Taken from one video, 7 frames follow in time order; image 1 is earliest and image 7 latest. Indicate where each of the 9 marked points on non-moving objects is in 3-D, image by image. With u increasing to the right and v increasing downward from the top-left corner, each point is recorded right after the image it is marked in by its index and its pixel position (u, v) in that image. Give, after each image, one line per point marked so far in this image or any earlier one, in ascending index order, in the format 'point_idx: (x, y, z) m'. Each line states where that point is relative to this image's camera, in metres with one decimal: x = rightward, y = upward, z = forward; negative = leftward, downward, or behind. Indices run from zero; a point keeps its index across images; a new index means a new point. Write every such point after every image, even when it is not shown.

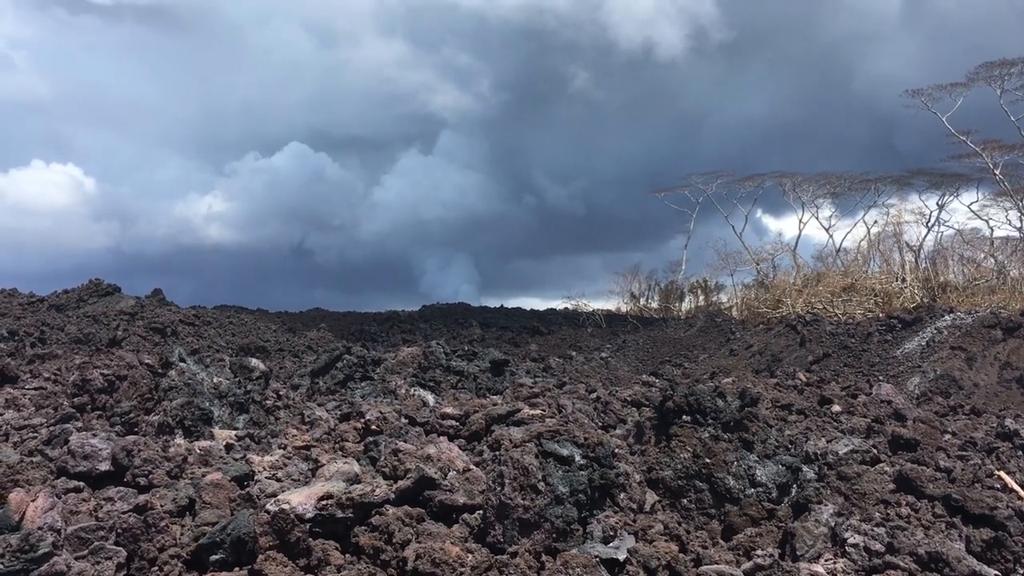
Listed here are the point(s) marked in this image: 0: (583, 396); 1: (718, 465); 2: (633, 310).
0: (+0.7, -1.1, +9.8) m
1: (+1.7, -1.5, +7.8) m
2: (+2.2, -0.4, +17.6) m
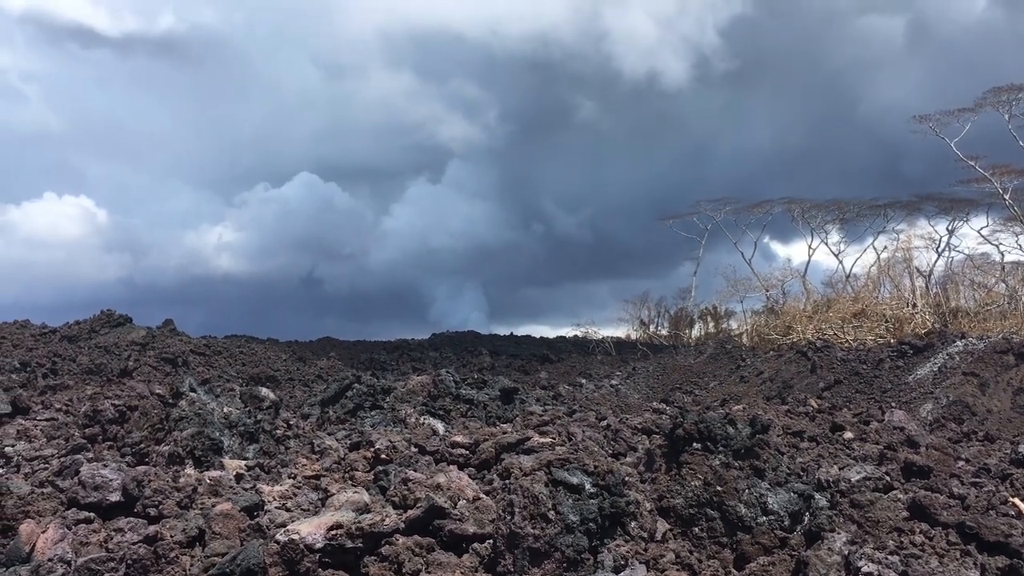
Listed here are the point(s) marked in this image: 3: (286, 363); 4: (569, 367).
0: (+0.8, -1.4, +9.8) m
1: (+1.8, -1.7, +7.8) m
2: (+2.4, -0.9, +17.5) m
3: (-2.7, -0.9, +11.5) m
4: (+0.8, -1.1, +12.9) m
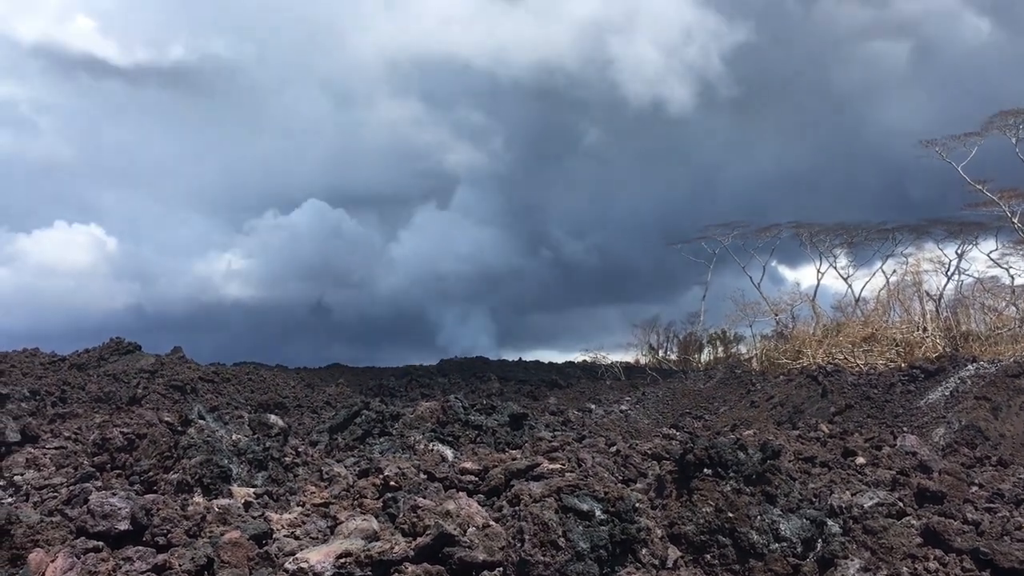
0: (+0.9, -1.7, +9.7) m
1: (+1.9, -1.9, +7.7) m
2: (+2.6, -1.4, +17.5) m
3: (-2.6, -1.2, +11.5) m
4: (+0.9, -1.4, +12.9) m
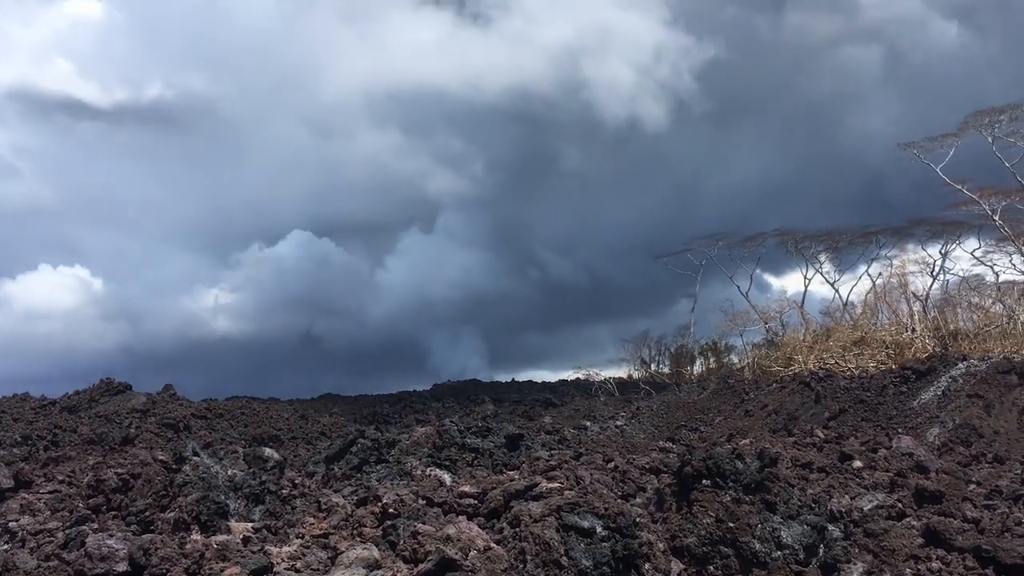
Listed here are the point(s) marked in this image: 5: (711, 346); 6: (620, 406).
0: (+0.9, -1.8, +9.7) m
1: (+1.9, -2.0, +7.7) m
2: (+2.4, -1.6, +17.5) m
3: (-2.7, -1.6, +11.4) m
4: (+0.8, -1.7, +12.8) m
5: (+3.7, -1.1, +17.8) m
6: (+1.5, -1.7, +13.3) m
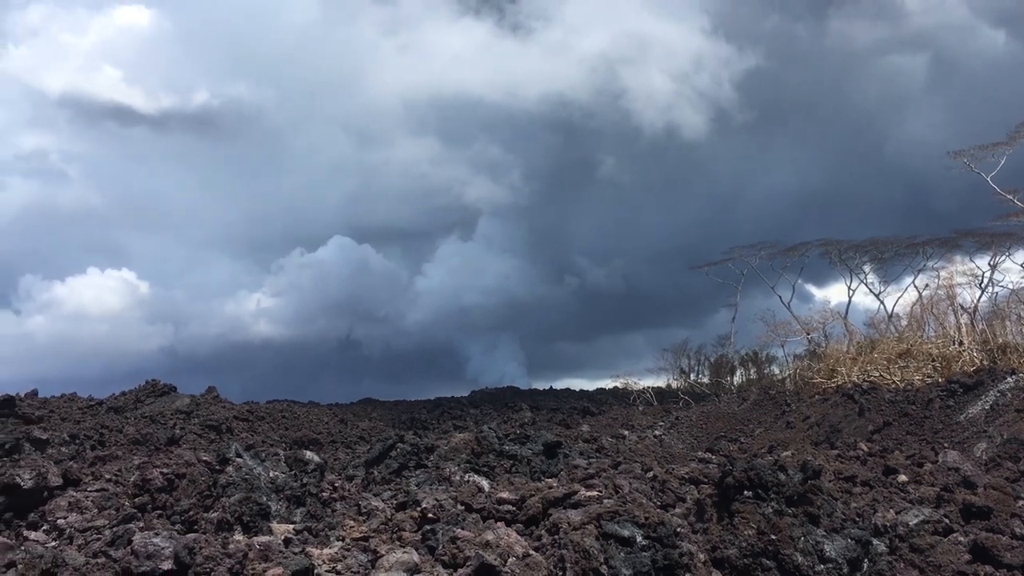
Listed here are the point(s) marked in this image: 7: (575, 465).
0: (+1.3, -1.9, +9.7) m
1: (+2.2, -2.0, +7.6) m
2: (+3.1, -1.8, +17.4) m
3: (-2.2, -1.7, +11.5) m
4: (+1.3, -1.8, +12.8) m
5: (+4.5, -1.3, +17.7) m
6: (+2.1, -1.8, +13.3) m
7: (+0.7, -1.9, +9.9) m
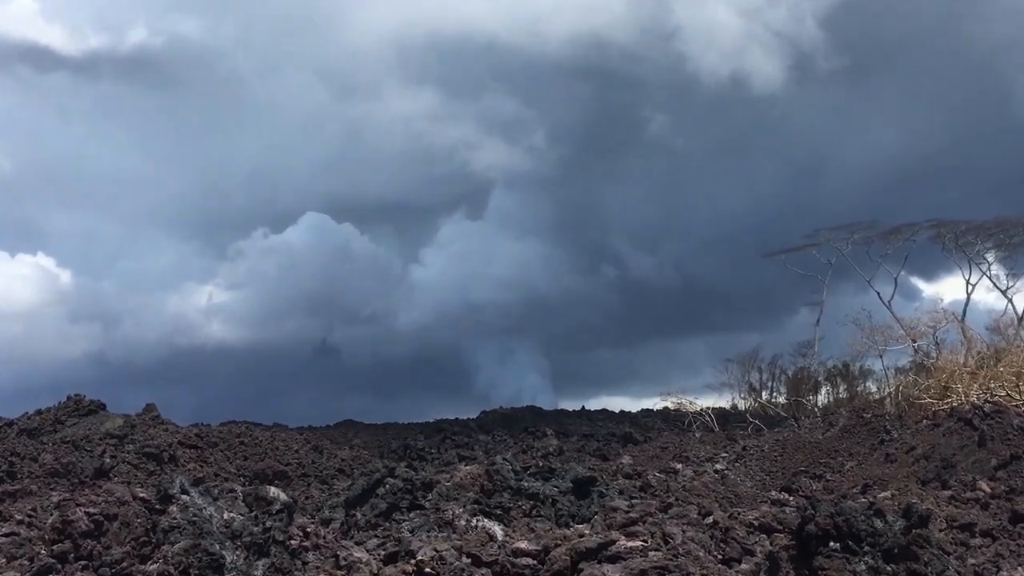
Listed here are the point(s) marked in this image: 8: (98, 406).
0: (+1.5, -1.8, +7.5) m
1: (+2.2, -1.9, +5.4) m
2: (+3.6, -1.9, +15.1) m
3: (-2.0, -1.6, +9.4) m
4: (+1.6, -1.8, +10.6) m
5: (+4.9, -1.4, +15.3) m
6: (+2.4, -1.8, +11.0) m
7: (+0.8, -1.8, +7.7) m
8: (-4.2, -1.3, +10.5) m
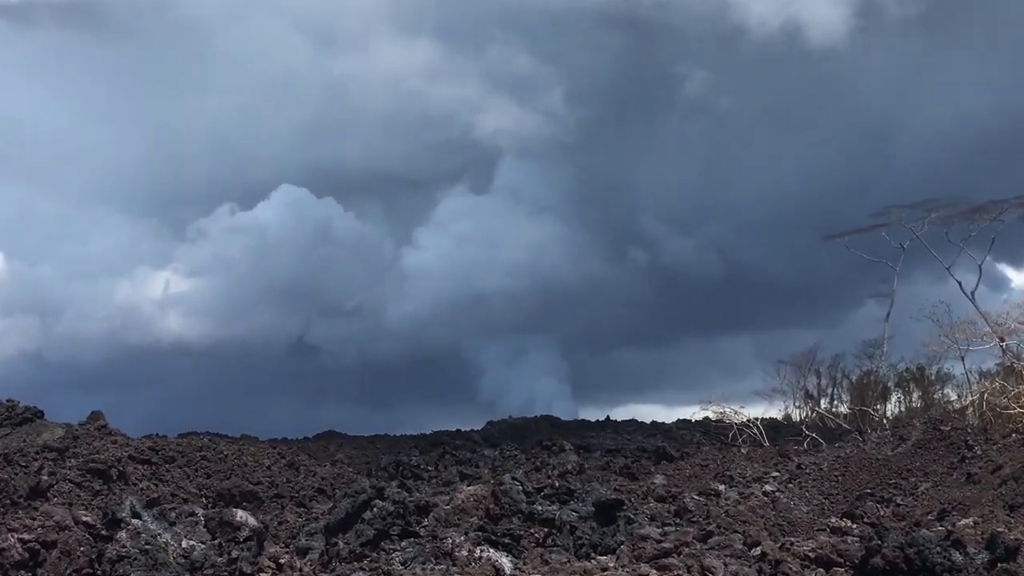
0: (+1.5, -1.8, +6.2) m
1: (+2.3, -1.8, +4.1) m
2: (+3.8, -1.9, +13.8) m
3: (-1.9, -1.5, +8.3) m
4: (+1.8, -1.7, +9.3) m
5: (+5.2, -1.3, +14.0) m
6: (+2.5, -1.7, +9.8) m
7: (+0.9, -1.7, +6.5) m
8: (-4.1, -1.2, +9.4) m
